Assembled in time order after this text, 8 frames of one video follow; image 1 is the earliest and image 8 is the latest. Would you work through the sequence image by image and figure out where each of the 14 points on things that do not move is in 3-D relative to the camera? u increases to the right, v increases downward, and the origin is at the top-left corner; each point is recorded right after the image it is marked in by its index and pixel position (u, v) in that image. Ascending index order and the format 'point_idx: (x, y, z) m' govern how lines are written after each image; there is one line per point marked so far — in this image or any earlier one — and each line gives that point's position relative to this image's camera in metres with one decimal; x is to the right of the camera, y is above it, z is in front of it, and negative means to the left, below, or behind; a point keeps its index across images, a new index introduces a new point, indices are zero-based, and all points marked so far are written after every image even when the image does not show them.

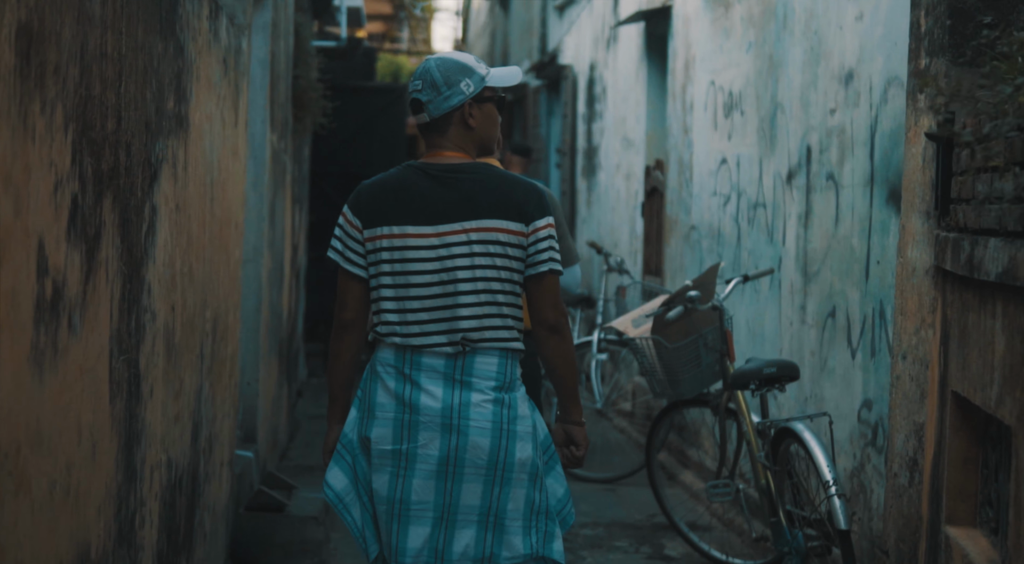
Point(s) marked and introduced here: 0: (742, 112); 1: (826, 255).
0: (+1.2, +0.9, +7.4) m
1: (+1.4, +0.1, +6.1) m
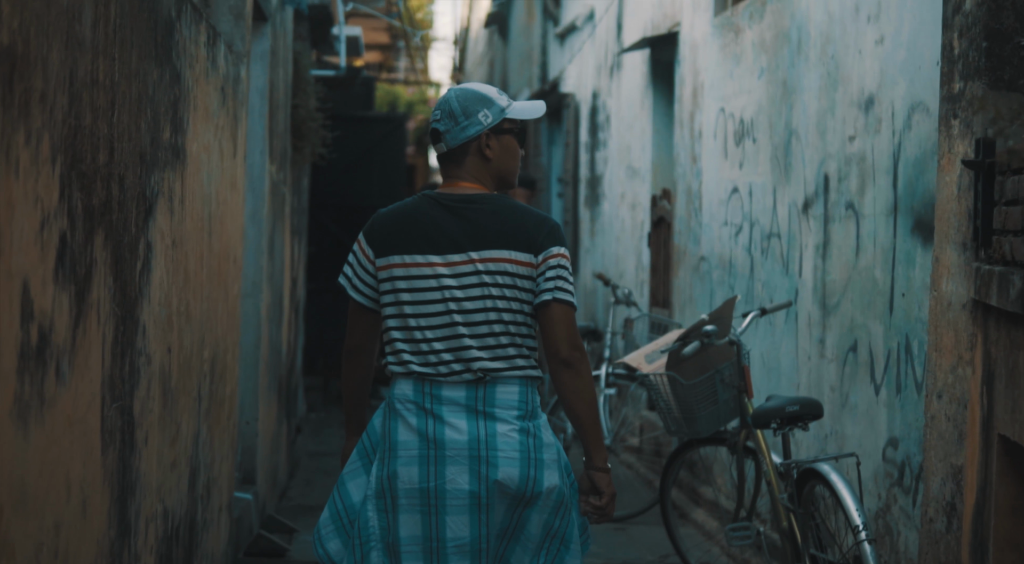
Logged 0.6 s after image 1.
0: (+1.3, +0.7, +7.2) m
1: (+1.4, 0.0, +5.9) m
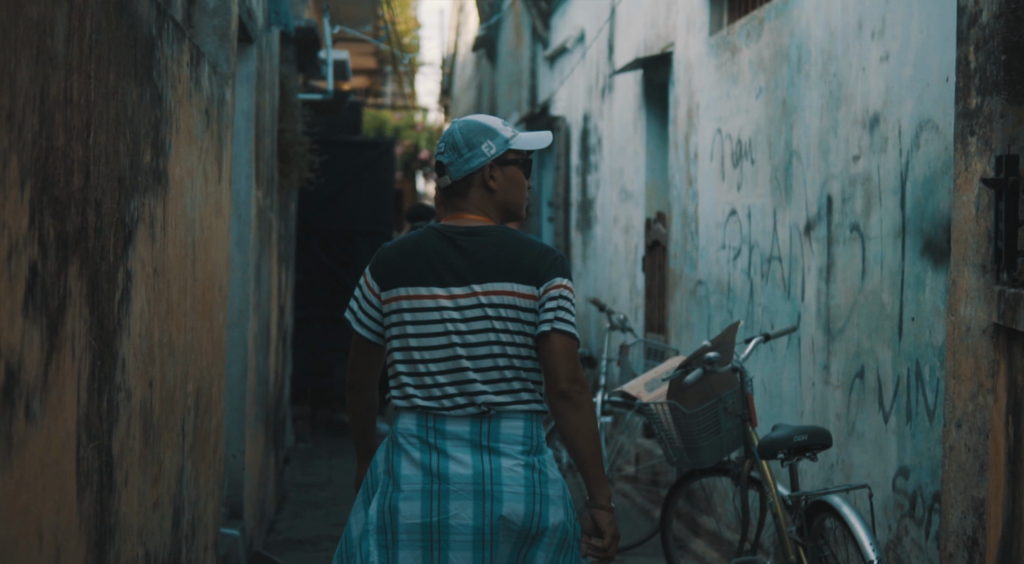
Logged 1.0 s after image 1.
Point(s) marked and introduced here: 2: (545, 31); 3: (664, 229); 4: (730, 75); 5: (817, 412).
0: (+1.2, +0.6, +7.1) m
1: (+1.4, -0.1, +5.7) m
2: (+0.3, +2.5, +13.6) m
3: (+1.0, +0.3, +8.9) m
4: (+1.2, +1.1, +7.4) m
5: (+1.4, -0.6, +6.1) m
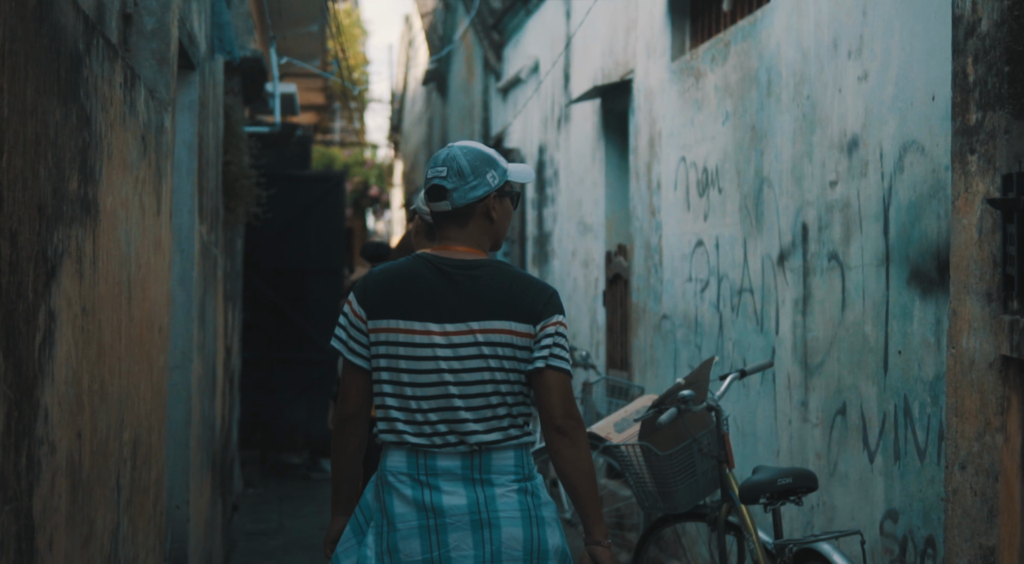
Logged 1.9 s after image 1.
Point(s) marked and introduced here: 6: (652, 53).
0: (+1.0, +0.5, +6.8) m
1: (+1.3, -0.2, +5.4) m
2: (-0.1, +2.1, +13.4) m
3: (+0.7, +0.1, +8.7) m
4: (+0.9, +0.9, +7.2) m
5: (+1.2, -0.7, +5.8) m
6: (+0.8, +1.3, +8.0) m
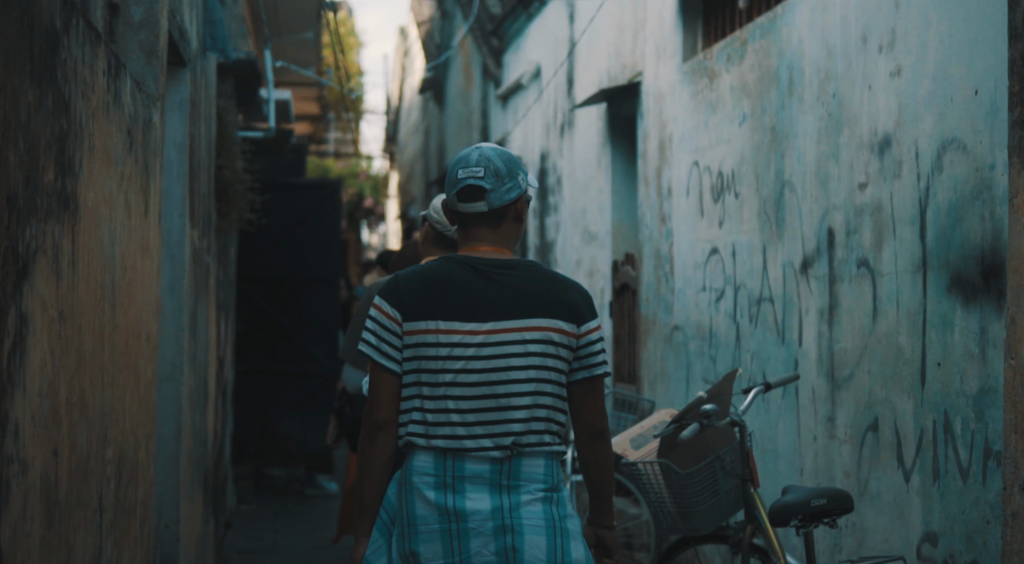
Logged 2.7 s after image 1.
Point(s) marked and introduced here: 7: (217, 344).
0: (+1.0, +0.4, +6.5) m
1: (+1.3, -0.3, +5.1) m
2: (-0.1, +2.0, +13.1) m
3: (+0.7, +0.1, +8.3) m
4: (+1.0, +0.9, +6.9) m
5: (+1.2, -0.7, +5.5) m
6: (+0.8, +1.3, +7.7) m
7: (-1.7, -0.4, +7.9) m
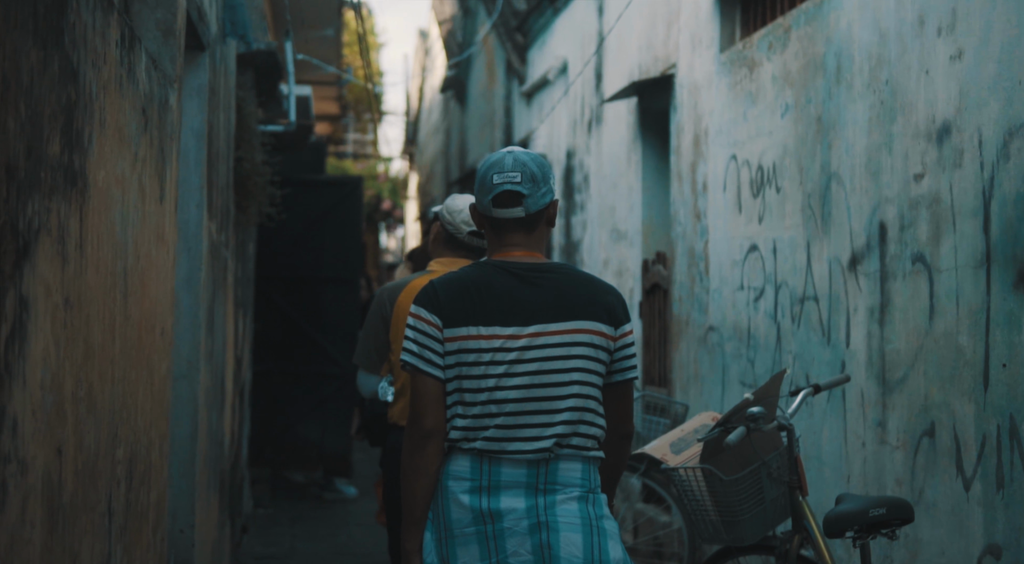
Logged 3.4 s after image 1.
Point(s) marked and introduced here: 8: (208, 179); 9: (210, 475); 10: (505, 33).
0: (+1.2, +0.4, +6.2) m
1: (+1.4, -0.3, +4.8) m
2: (+0.1, +2.0, +12.8) m
3: (+0.9, +0.1, +8.1) m
4: (+1.1, +0.9, +6.6) m
5: (+1.3, -0.7, +5.2) m
6: (+1.0, +1.3, +7.4) m
7: (-1.5, -0.3, +7.7) m
8: (-1.3, +0.4, +5.9) m
9: (-1.4, -0.9, +6.4) m
10: (-0.1, +2.3, +12.9) m
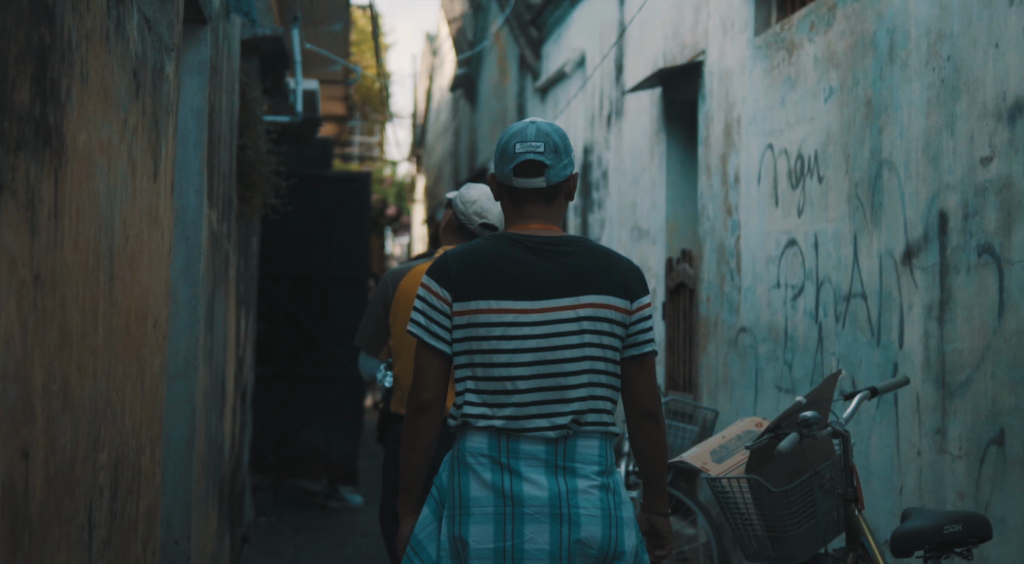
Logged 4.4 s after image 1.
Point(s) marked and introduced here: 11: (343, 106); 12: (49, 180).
0: (+1.3, +0.4, +5.8) m
1: (+1.5, -0.2, +4.4) m
2: (+0.2, +2.0, +12.4) m
3: (+1.0, +0.1, +7.6) m
4: (+1.2, +0.9, +6.2) m
5: (+1.4, -0.7, +4.8) m
6: (+1.1, +1.3, +7.0) m
7: (-1.4, -0.3, +7.2) m
8: (-1.2, +0.5, +5.4) m
9: (-1.3, -0.9, +5.9) m
10: (+0.1, +2.3, +12.5) m
11: (-2.4, +2.6, +20.0) m
12: (-0.9, +0.2, +2.6) m
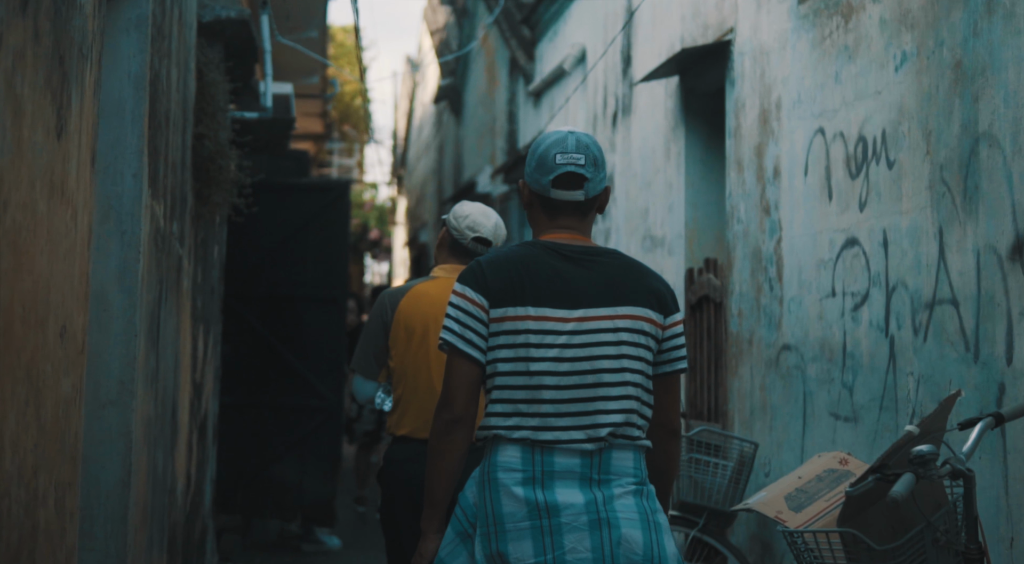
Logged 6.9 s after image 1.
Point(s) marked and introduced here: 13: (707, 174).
0: (+1.3, +0.4, +4.8) m
1: (+1.6, -0.2, +3.4) m
2: (+0.1, +1.8, +11.4) m
3: (+1.0, 0.0, +6.7) m
4: (+1.2, +0.9, +5.2) m
5: (+1.5, -0.7, +3.8) m
6: (+1.1, +1.2, +6.0) m
7: (-1.4, -0.4, +6.2) m
8: (-1.2, +0.5, +4.4) m
9: (-1.3, -0.9, +4.9) m
10: (0.0, +2.1, +11.6) m
11: (-2.6, +2.2, +19.0) m
12: (-0.8, +0.2, +1.6) m
13: (+1.0, +0.6, +7.1) m
